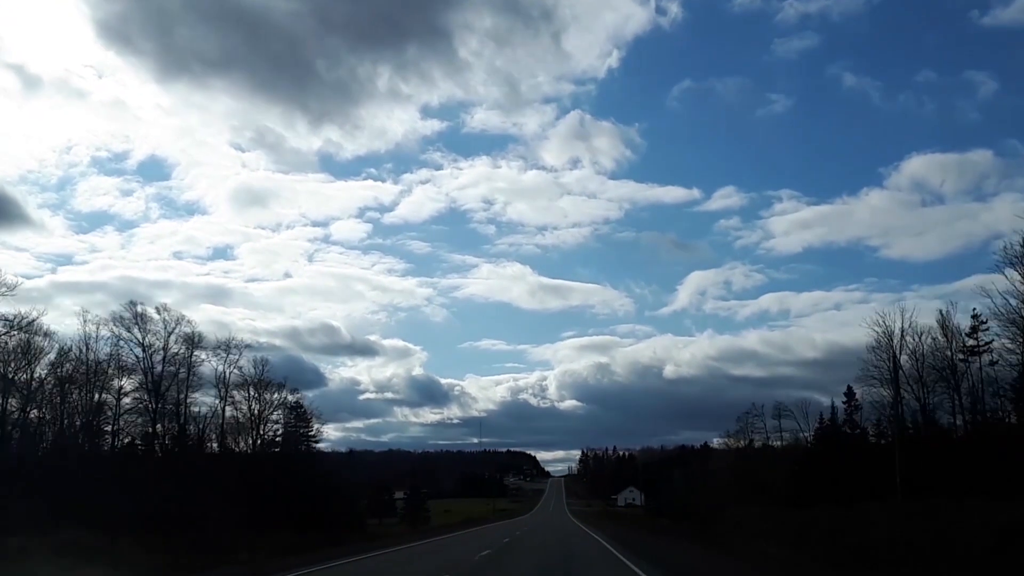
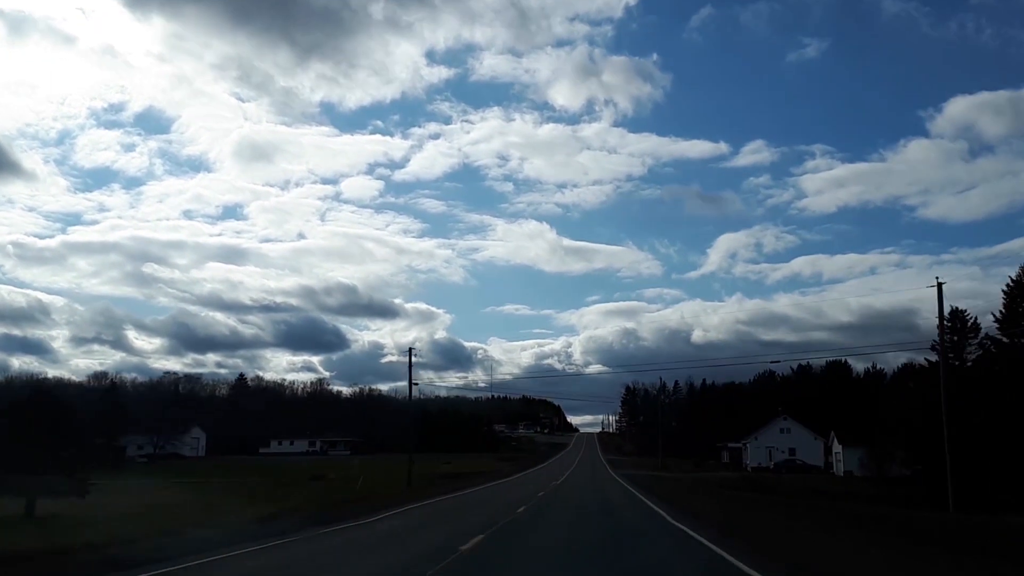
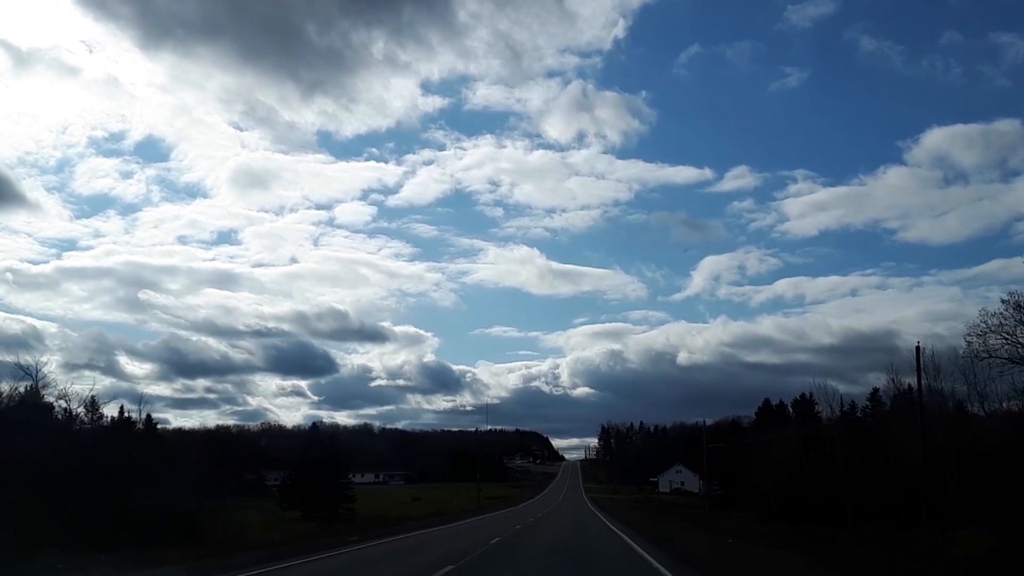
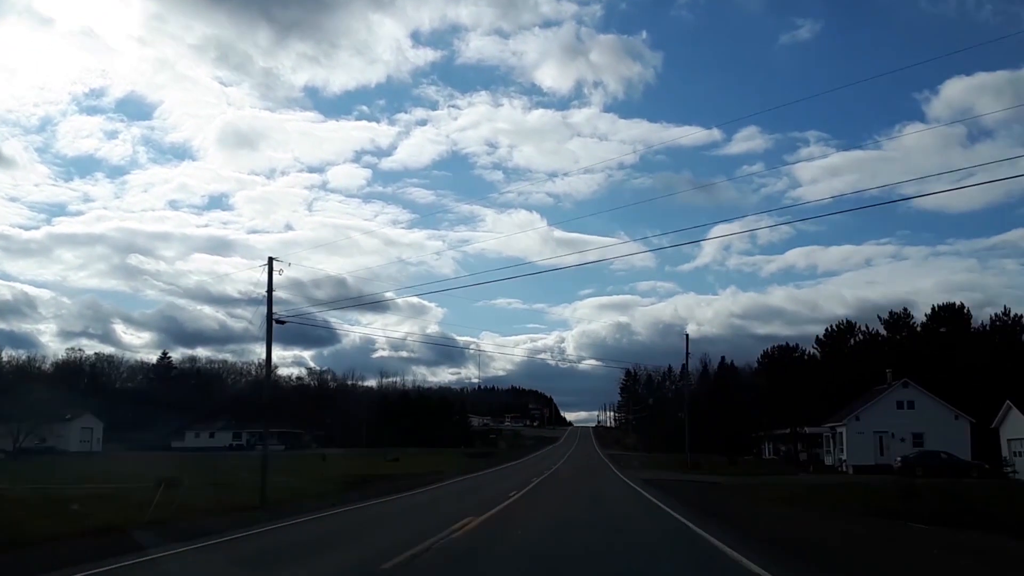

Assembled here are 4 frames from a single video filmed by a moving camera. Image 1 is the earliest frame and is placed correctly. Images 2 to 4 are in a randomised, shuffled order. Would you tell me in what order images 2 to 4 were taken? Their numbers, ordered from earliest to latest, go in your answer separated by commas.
3, 2, 4
